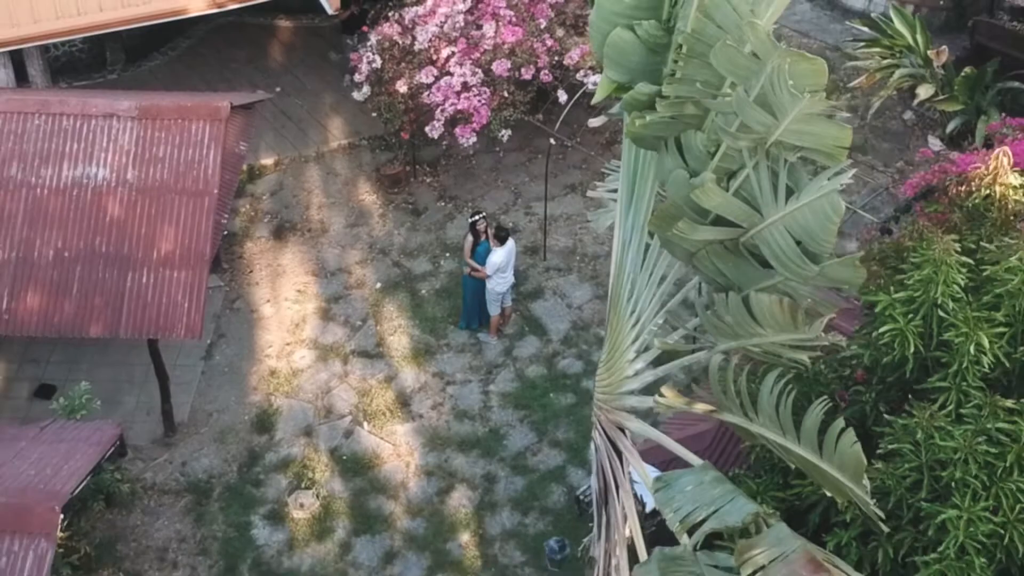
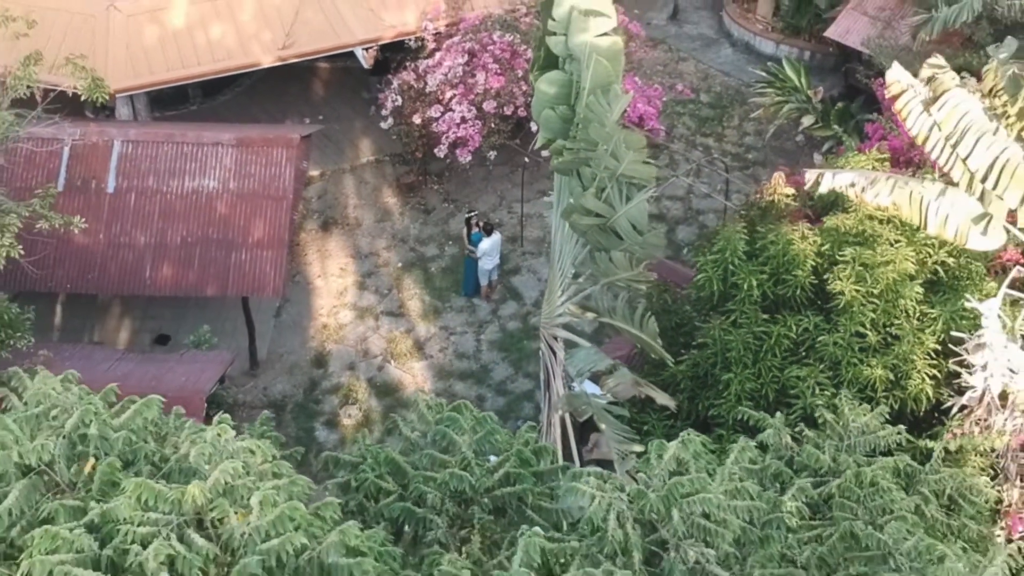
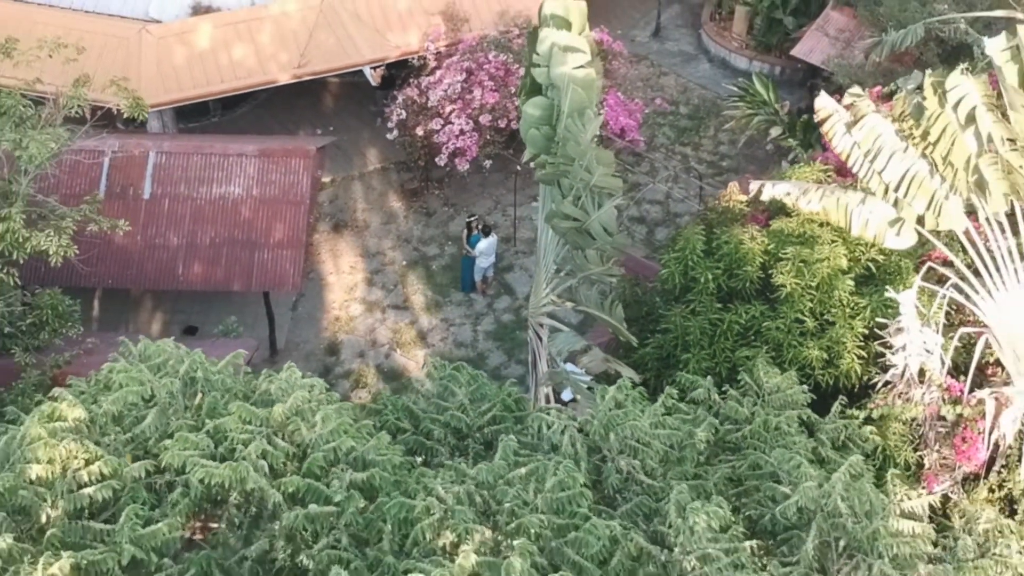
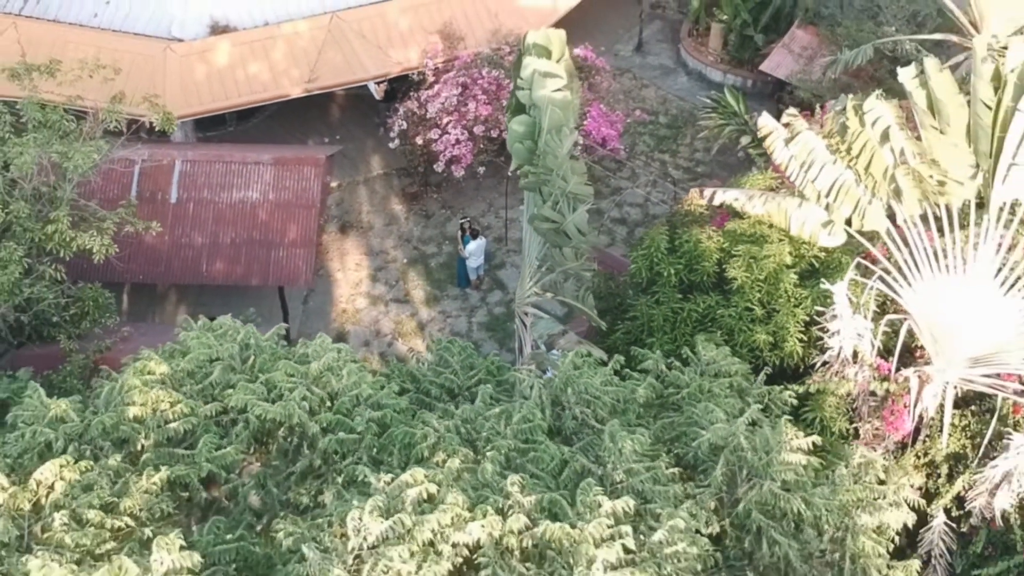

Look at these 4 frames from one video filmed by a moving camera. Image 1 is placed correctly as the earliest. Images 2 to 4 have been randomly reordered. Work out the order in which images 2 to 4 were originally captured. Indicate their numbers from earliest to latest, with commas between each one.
2, 3, 4
